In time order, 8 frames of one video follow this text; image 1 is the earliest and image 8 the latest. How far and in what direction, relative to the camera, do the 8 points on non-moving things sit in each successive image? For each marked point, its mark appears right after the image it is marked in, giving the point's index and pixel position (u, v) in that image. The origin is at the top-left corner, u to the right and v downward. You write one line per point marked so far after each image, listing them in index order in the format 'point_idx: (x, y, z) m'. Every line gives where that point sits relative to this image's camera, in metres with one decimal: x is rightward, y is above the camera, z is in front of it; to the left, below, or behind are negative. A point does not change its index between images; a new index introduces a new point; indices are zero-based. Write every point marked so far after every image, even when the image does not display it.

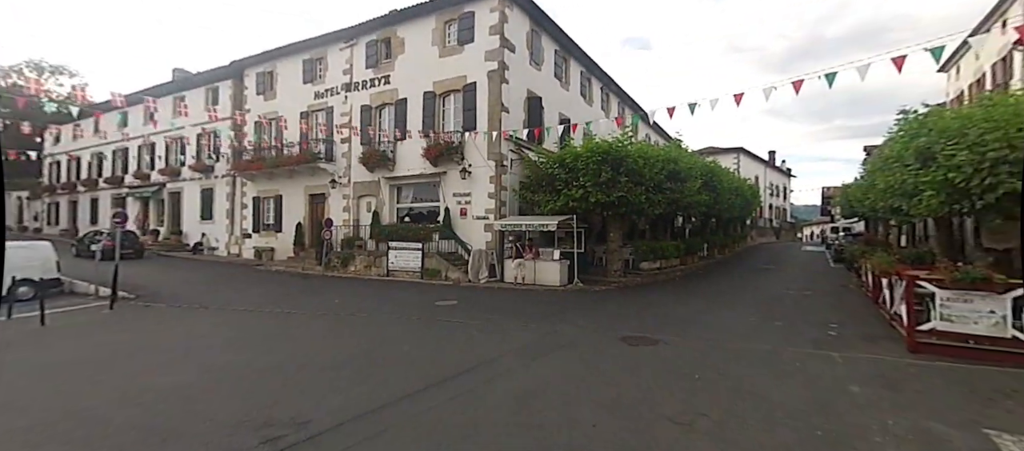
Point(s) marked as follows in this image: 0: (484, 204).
0: (-1.0, +0.8, +16.2) m
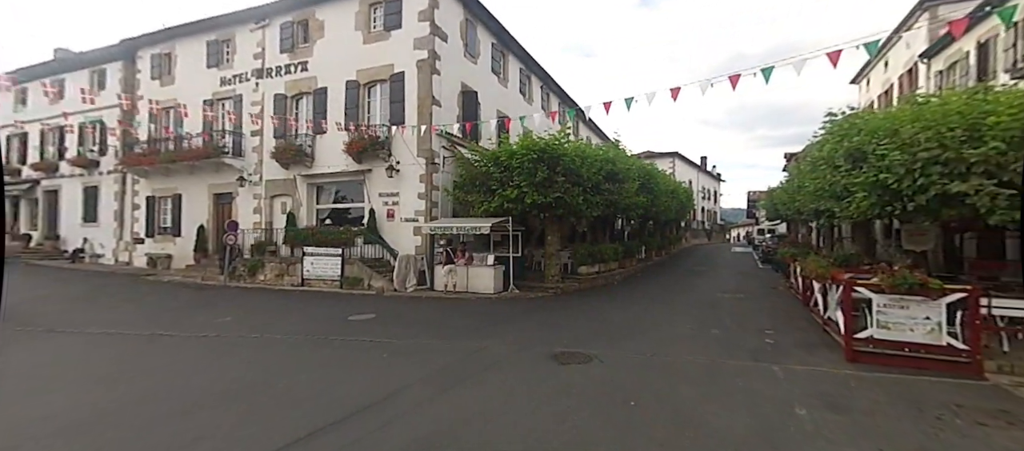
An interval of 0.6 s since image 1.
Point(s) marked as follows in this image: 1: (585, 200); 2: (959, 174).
0: (-3.5, +0.7, +14.8) m
1: (+2.5, +0.9, +13.4) m
2: (+6.9, +0.8, +6.2) m
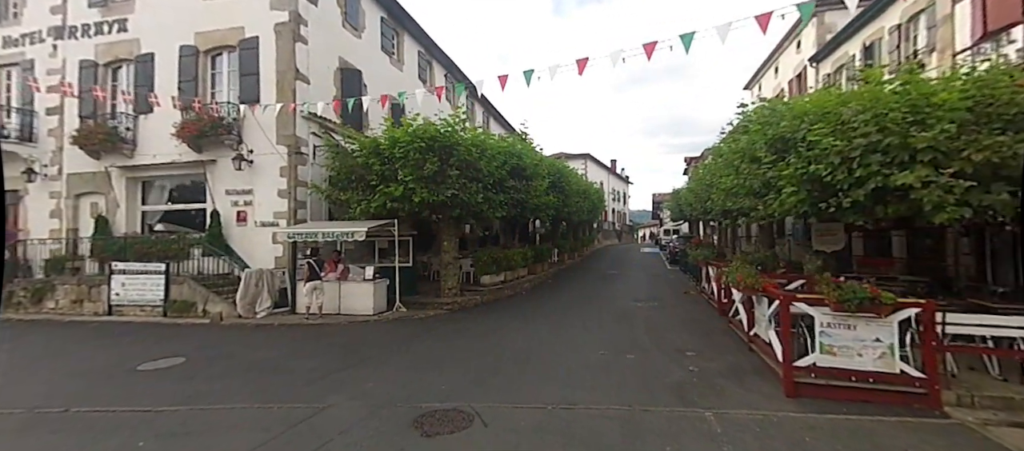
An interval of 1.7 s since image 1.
0: (-6.9, +0.5, +11.6) m
1: (-0.7, +0.8, +11.4) m
2: (+5.0, +0.8, +5.2) m
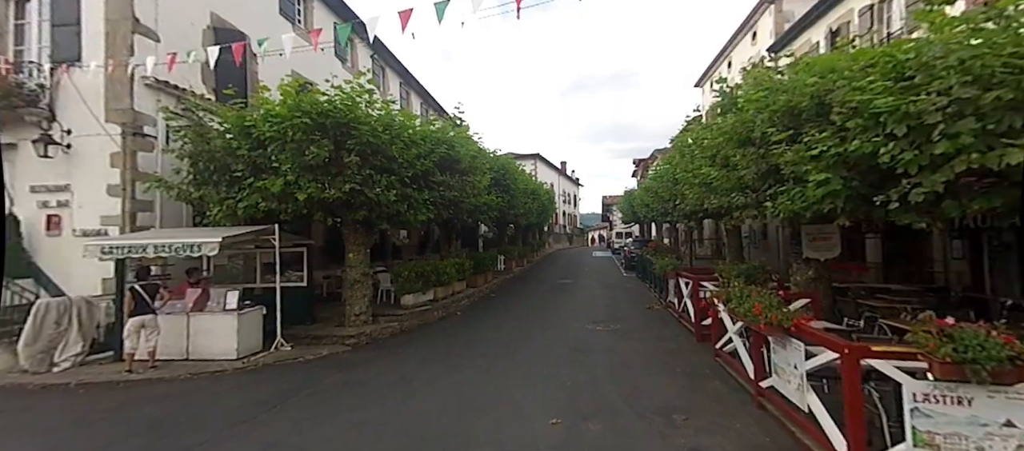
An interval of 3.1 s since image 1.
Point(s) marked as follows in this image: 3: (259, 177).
0: (-8.5, +0.3, +8.2) m
1: (-2.4, +0.6, +8.8) m
2: (+4.1, +0.8, +3.3) m
3: (-4.9, +0.9, +7.8) m
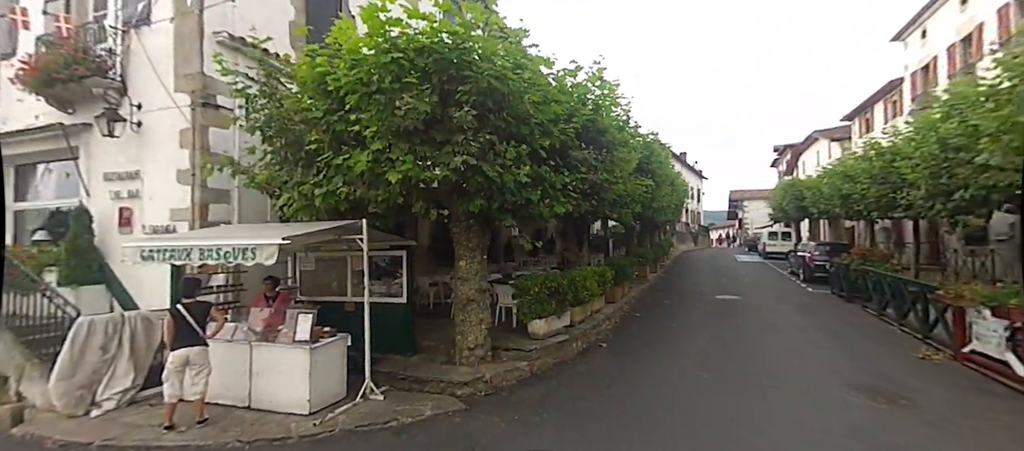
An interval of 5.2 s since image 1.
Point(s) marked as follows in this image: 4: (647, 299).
0: (-5.7, +0.4, +6.6) m
1: (+0.4, +0.7, +5.8) m
2: (+5.5, +0.8, -0.9) m
3: (-2.3, +1.0, +5.5) m
4: (+4.1, -2.2, +12.2) m
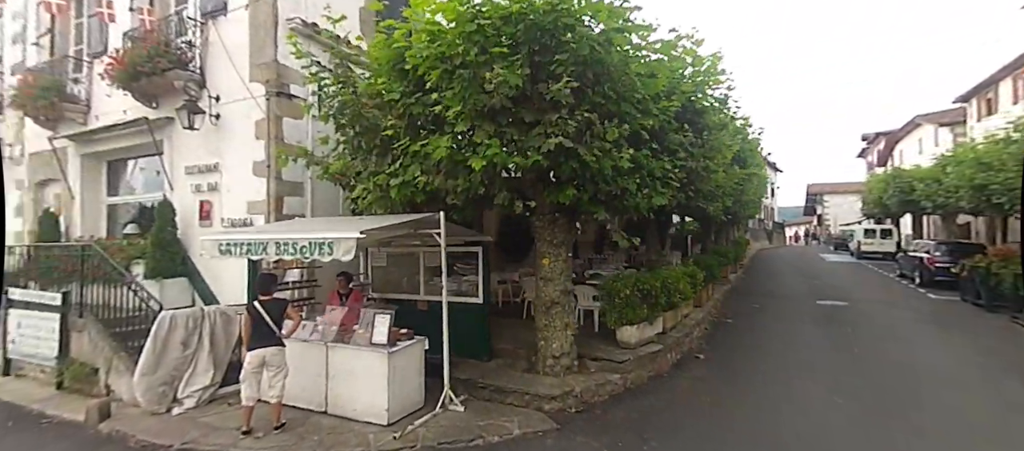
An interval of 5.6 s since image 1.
0: (-4.4, +0.5, +6.5) m
1: (+1.6, +0.8, +5.0) m
2: (+5.9, +0.8, -2.3) m
3: (-1.1, +1.1, +5.0) m
4: (+6.0, -2.1, +11.0) m
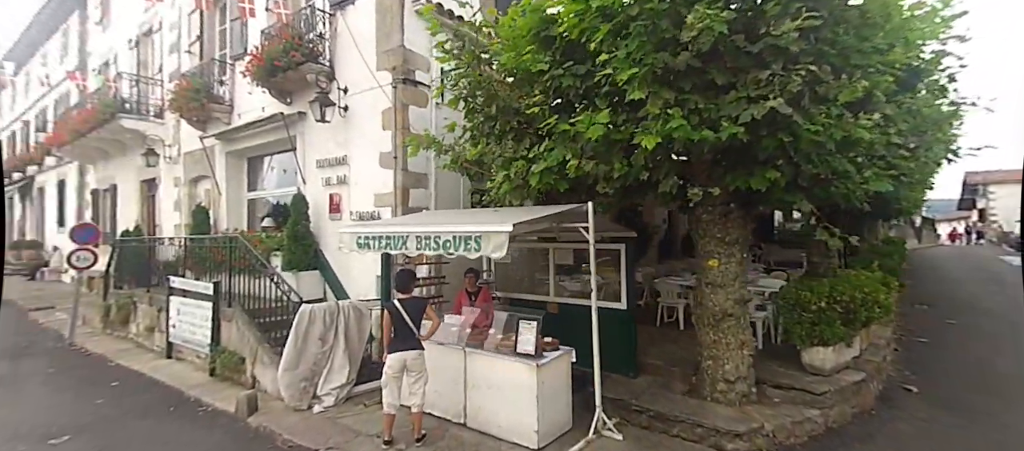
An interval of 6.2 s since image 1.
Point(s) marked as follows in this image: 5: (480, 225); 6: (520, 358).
0: (-2.3, +0.6, +6.4) m
1: (+3.3, +0.8, +3.8) m
2: (+6.2, +0.8, -4.2) m
3: (+0.6, +1.2, +4.2) m
4: (+8.7, -2.0, +8.8) m
5: (-0.3, 0.0, +3.9) m
6: (+0.1, -1.4, +4.2) m
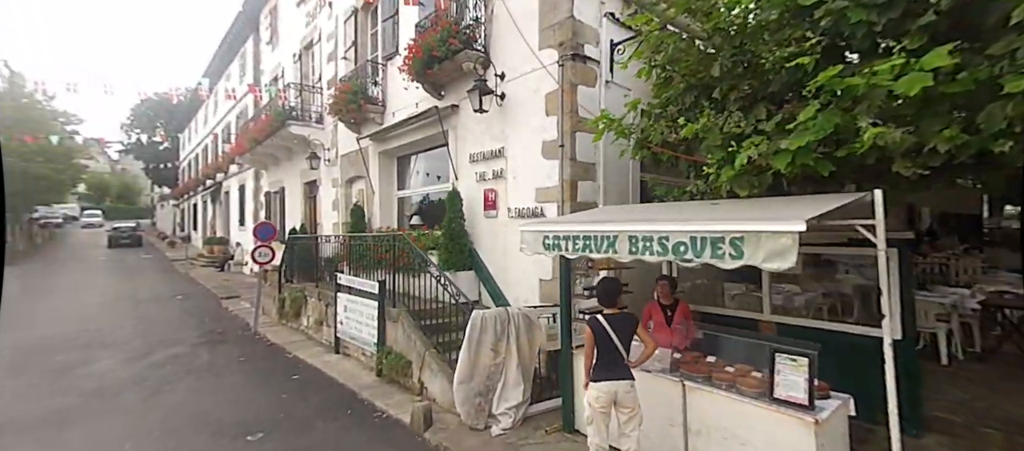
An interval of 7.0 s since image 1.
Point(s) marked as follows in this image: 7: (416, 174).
0: (+0.3, +0.7, +5.7) m
1: (+5.1, +0.9, +1.9) m
2: (+6.0, +0.8, -6.5) m
3: (+2.6, +1.2, +3.0) m
4: (+11.5, -2.0, +5.6) m
5: (+1.6, 0.0, +2.9) m
6: (+2.0, -1.3, +3.0) m
7: (-1.9, +1.1, +7.9) m
